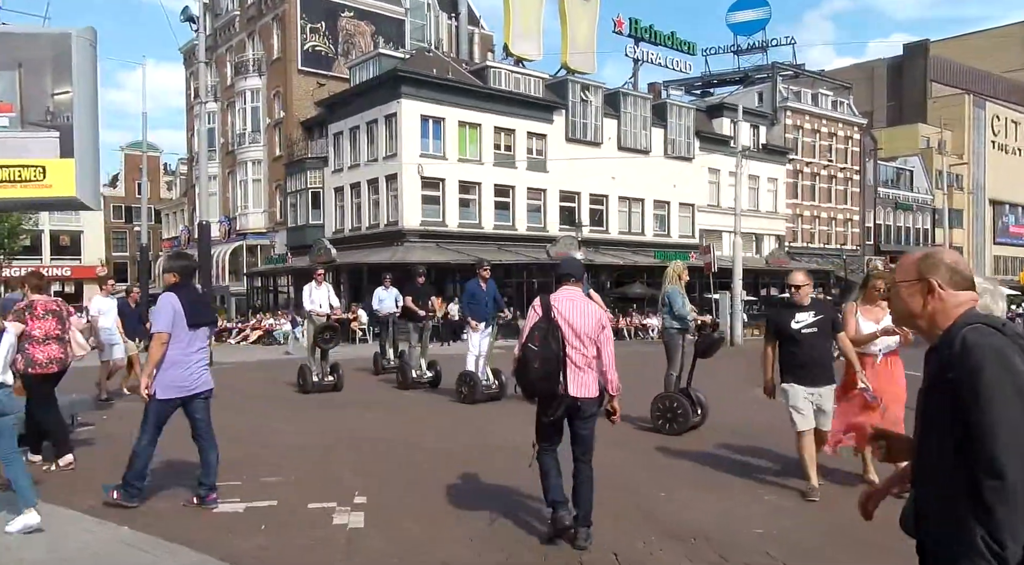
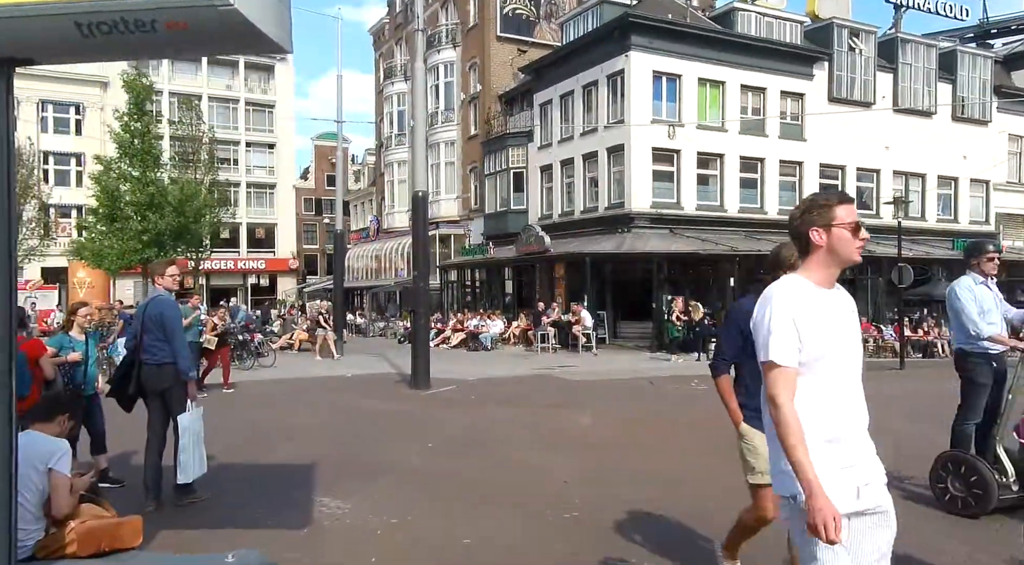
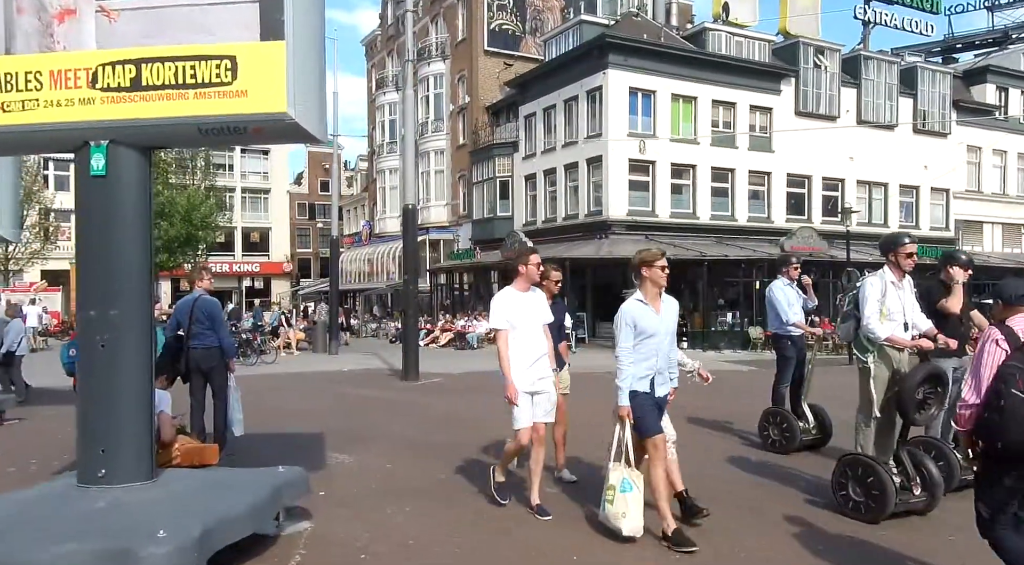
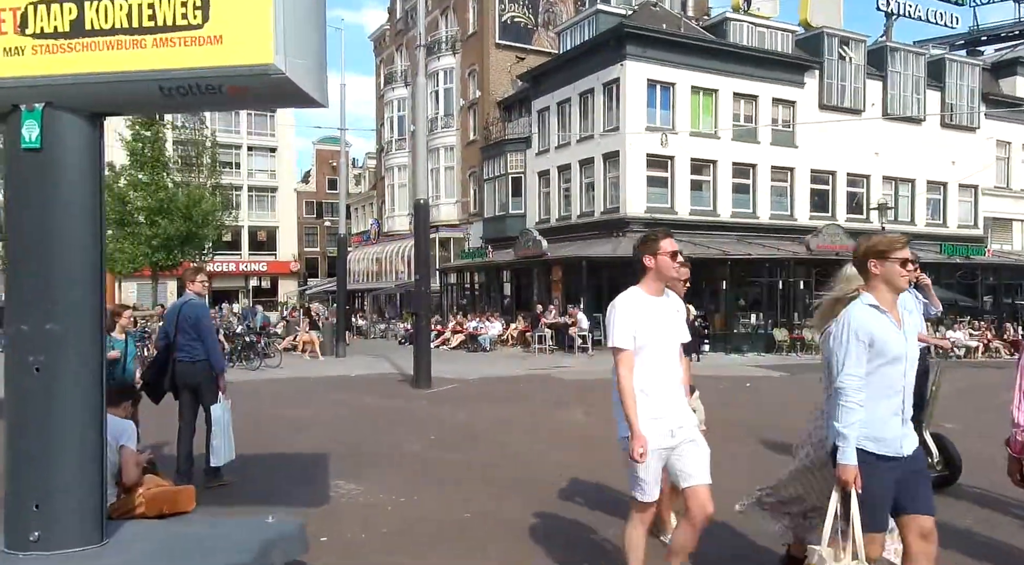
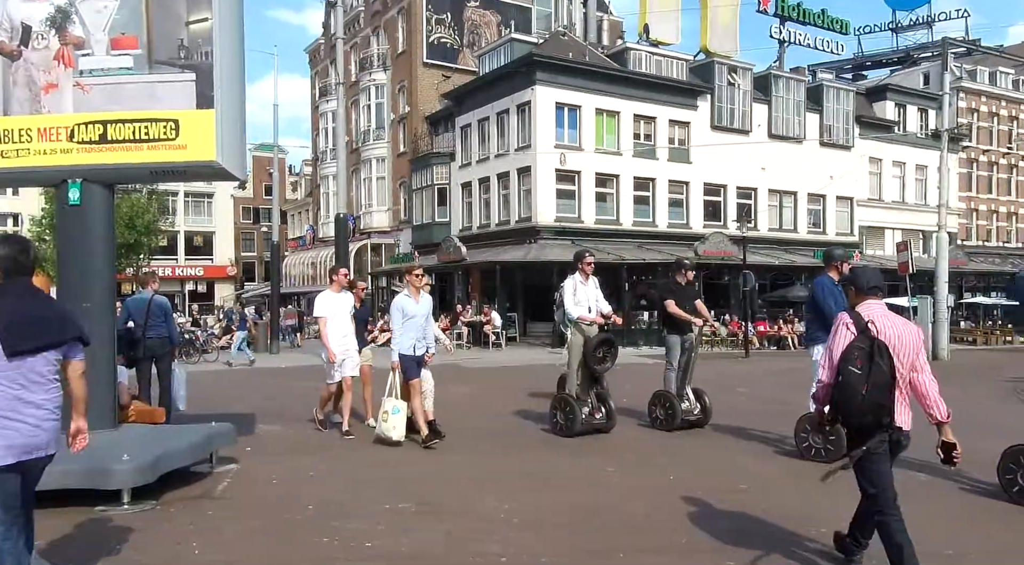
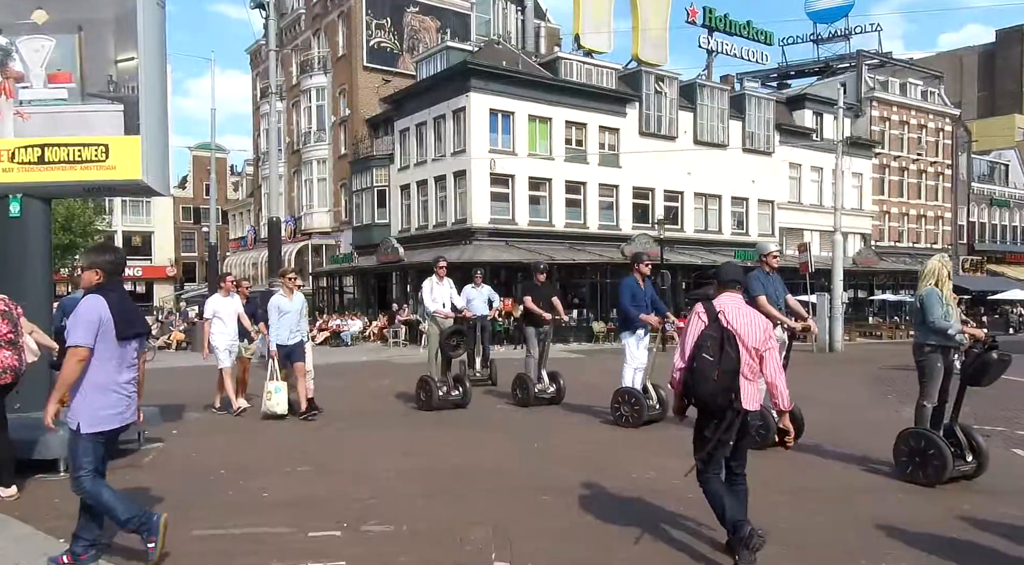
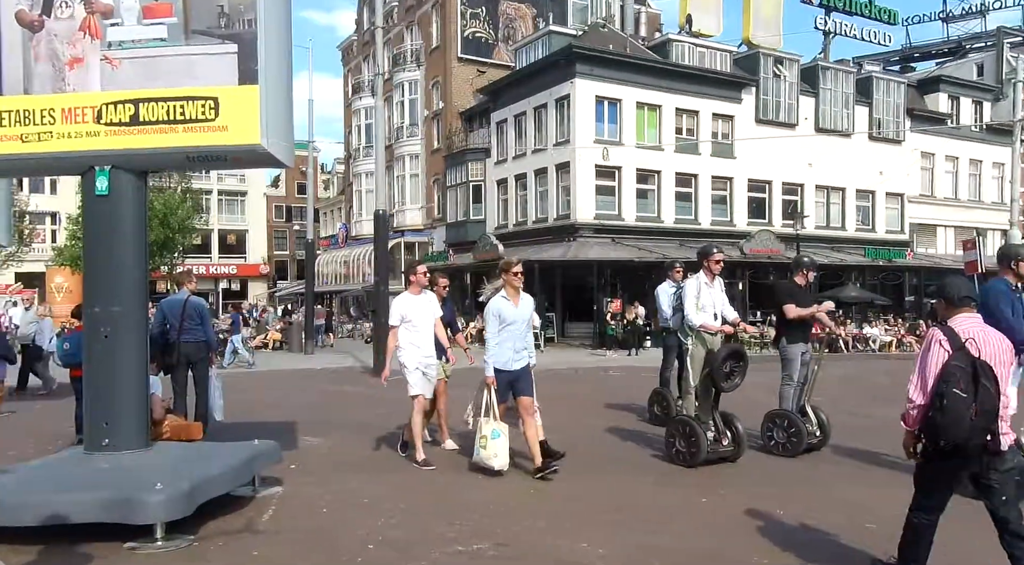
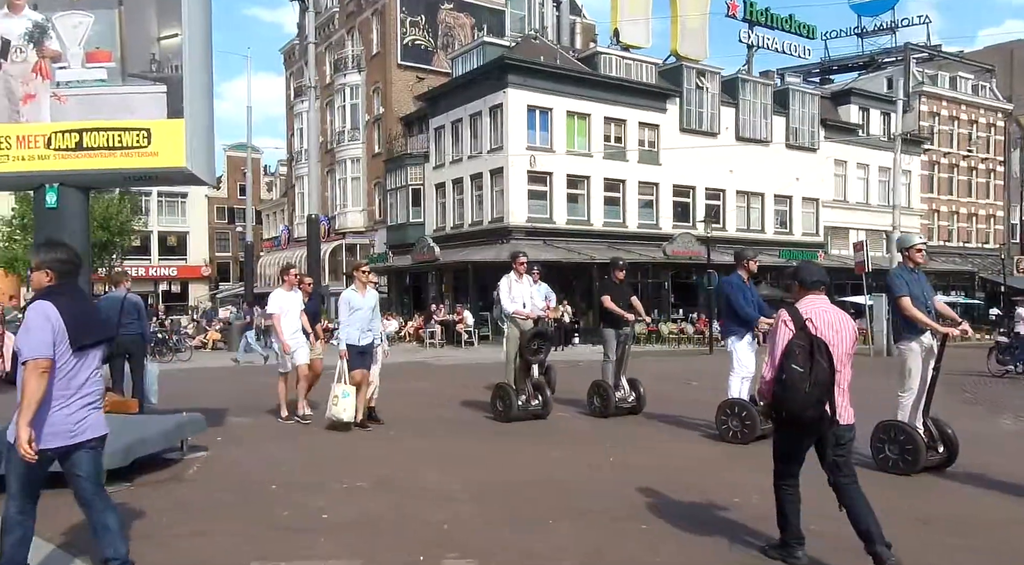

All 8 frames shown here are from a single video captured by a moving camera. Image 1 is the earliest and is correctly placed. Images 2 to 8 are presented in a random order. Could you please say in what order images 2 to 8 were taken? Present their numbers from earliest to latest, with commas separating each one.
6, 8, 5, 7, 3, 4, 2
